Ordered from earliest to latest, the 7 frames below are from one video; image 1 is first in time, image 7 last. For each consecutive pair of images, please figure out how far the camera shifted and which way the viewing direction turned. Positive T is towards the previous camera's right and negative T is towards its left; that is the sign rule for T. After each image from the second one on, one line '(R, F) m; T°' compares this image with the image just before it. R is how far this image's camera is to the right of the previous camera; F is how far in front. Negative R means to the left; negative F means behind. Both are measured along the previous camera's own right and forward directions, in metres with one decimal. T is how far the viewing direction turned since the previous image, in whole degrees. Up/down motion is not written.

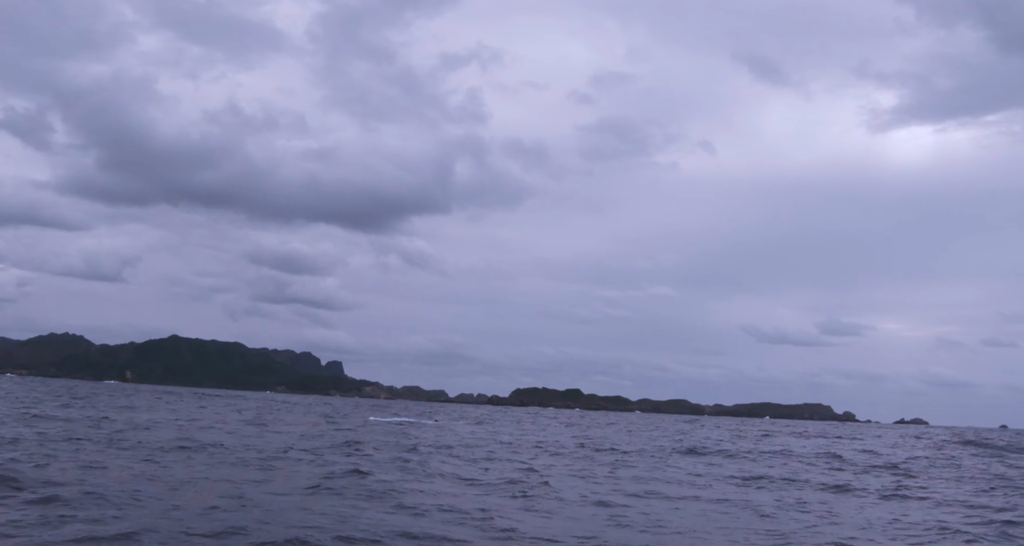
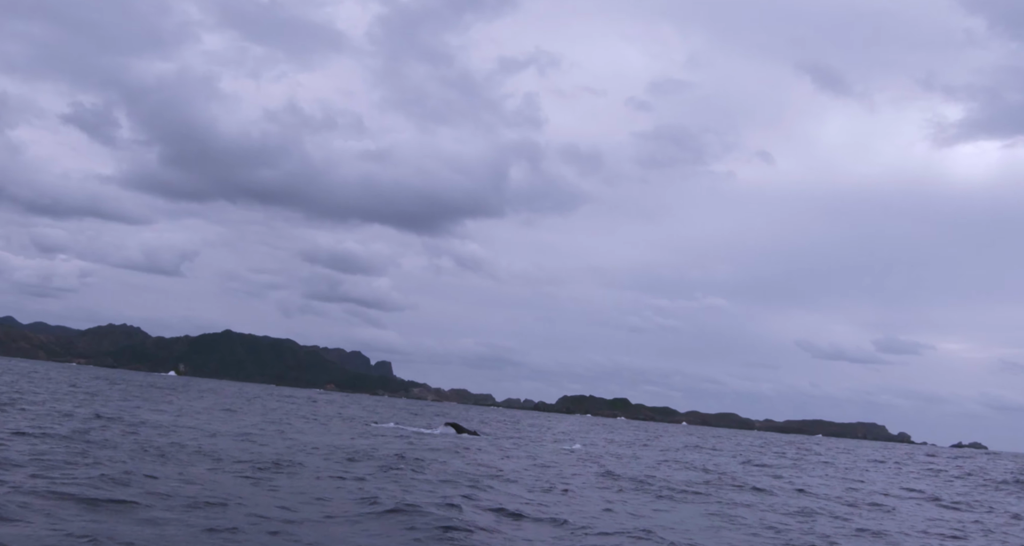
(+0.1, +1.2) m; -3°
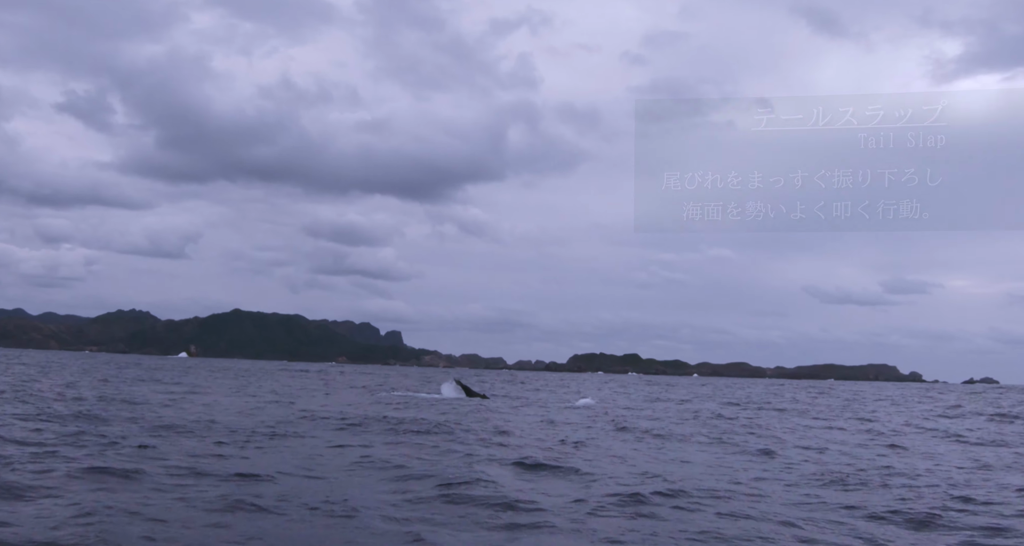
(+0.1, 0.0) m; 0°
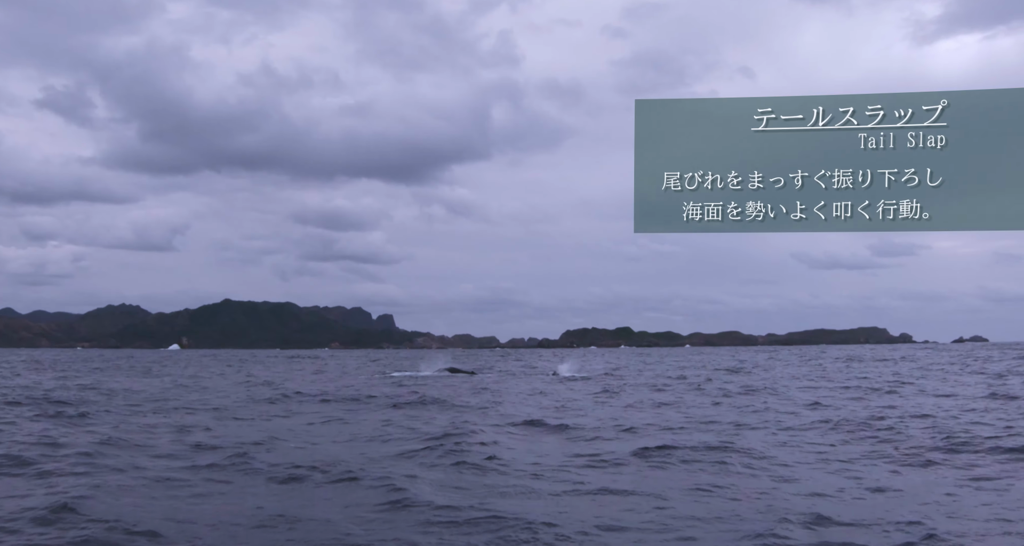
(+0.1, -0.3) m; +1°
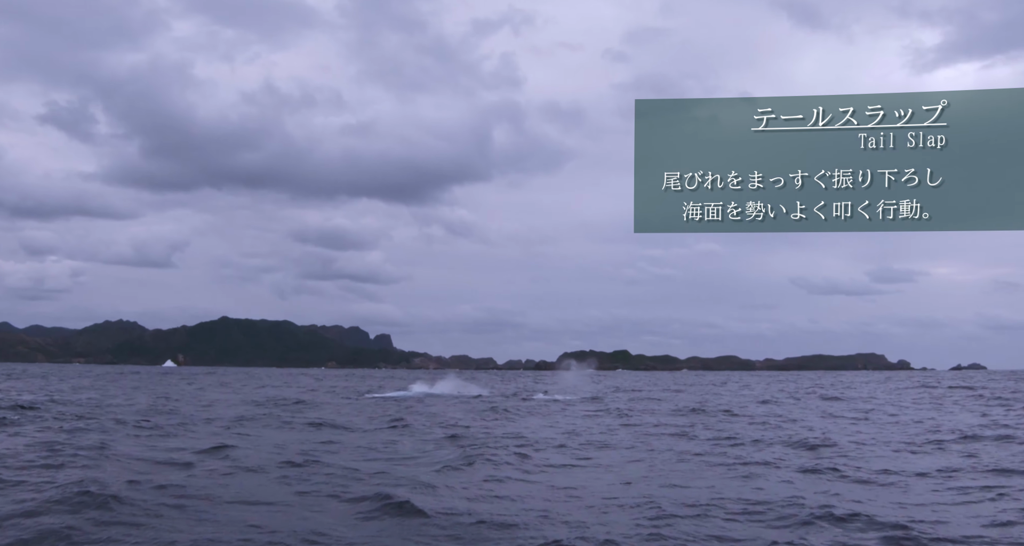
(+0.1, +0.3) m; 0°
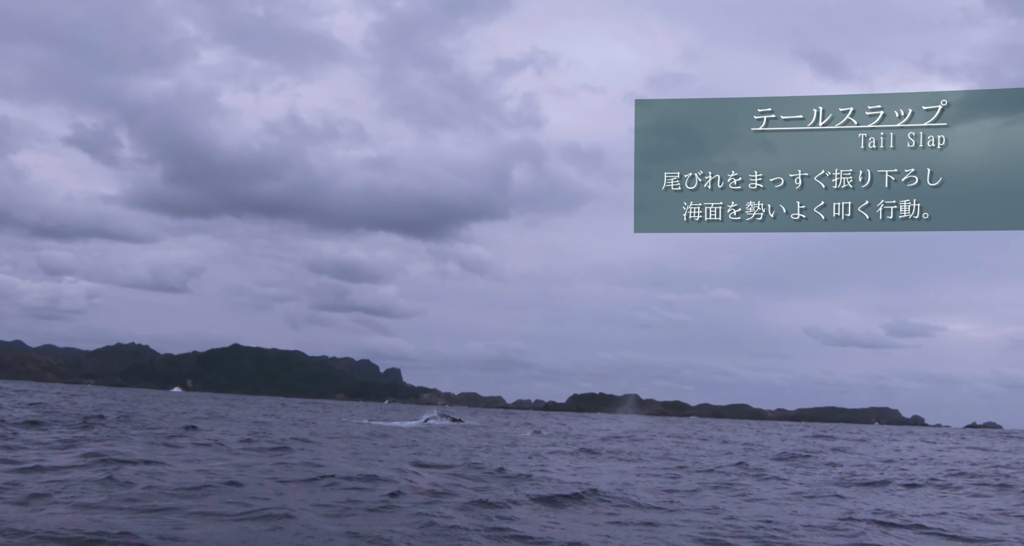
(+0.1, +0.9) m; -1°
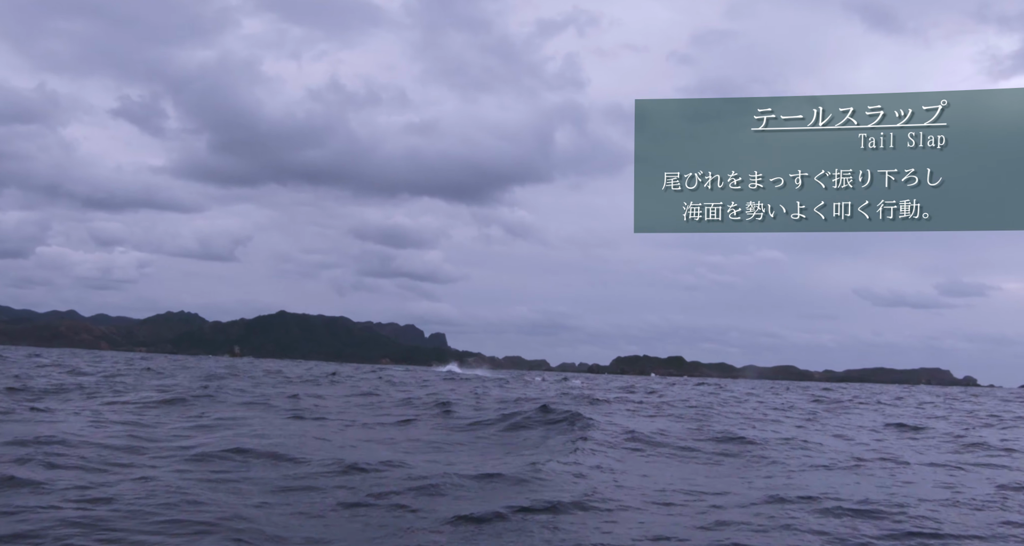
(-0.1, +1.6) m; -3°
